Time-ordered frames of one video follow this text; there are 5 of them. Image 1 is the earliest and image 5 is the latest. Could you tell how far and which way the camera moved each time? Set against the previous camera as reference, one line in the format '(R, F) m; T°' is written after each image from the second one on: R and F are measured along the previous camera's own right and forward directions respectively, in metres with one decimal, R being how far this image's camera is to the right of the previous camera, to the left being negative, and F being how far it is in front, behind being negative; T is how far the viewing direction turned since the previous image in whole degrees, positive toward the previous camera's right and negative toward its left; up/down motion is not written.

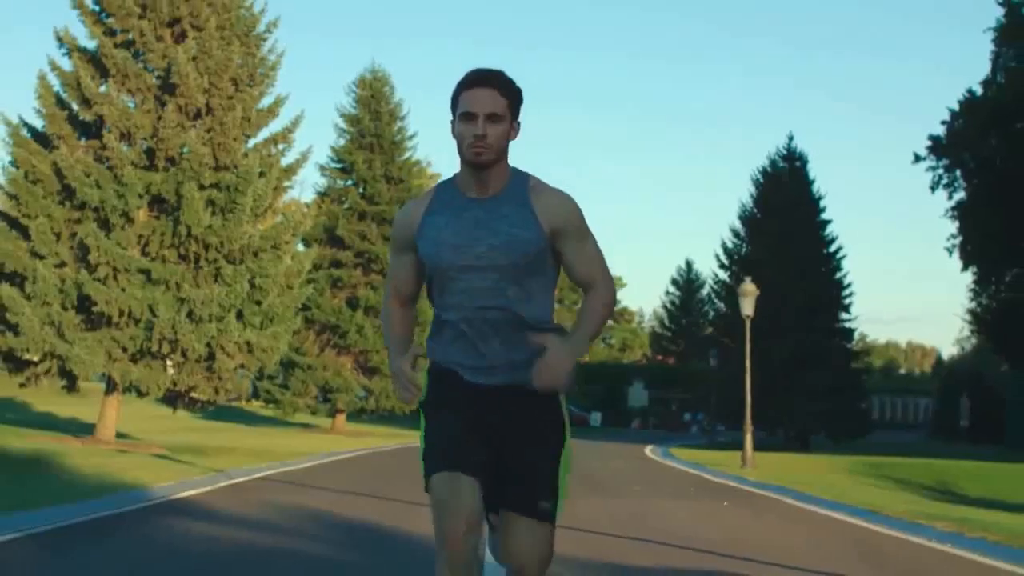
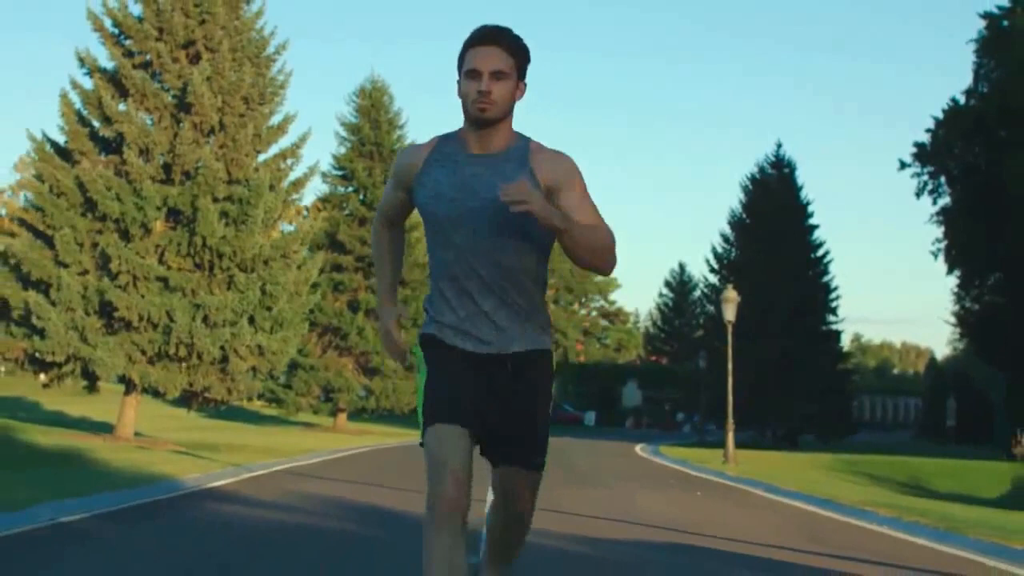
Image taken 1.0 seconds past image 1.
(0.0, -1.3) m; 0°
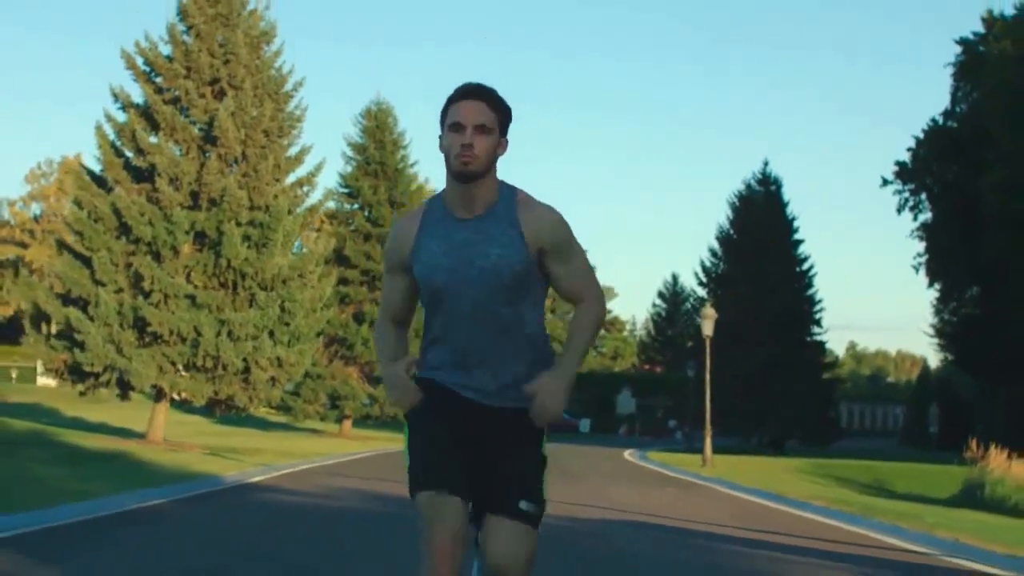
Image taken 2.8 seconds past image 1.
(0.0, -2.1) m; 0°
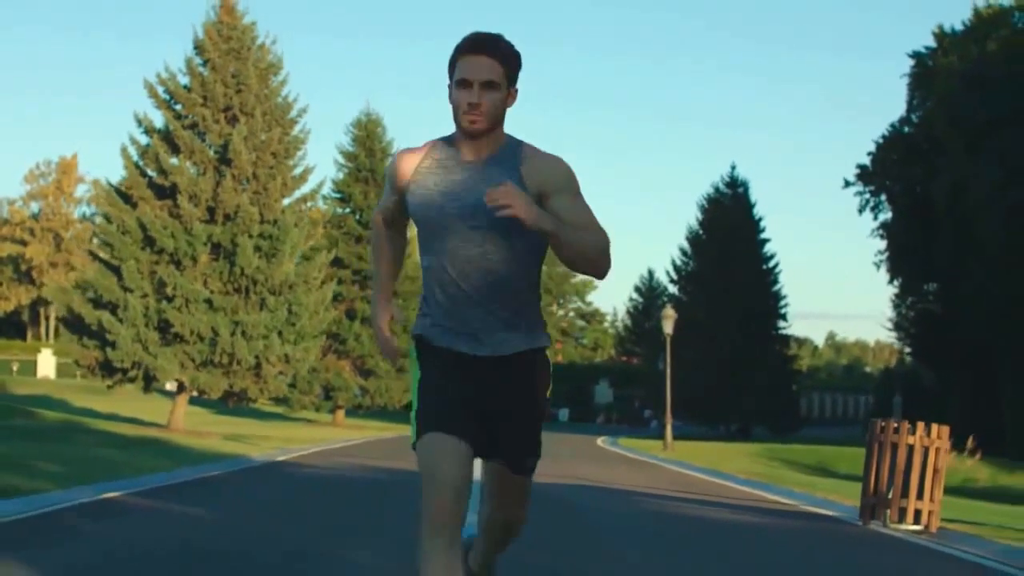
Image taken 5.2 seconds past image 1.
(0.0, -3.0) m; +1°
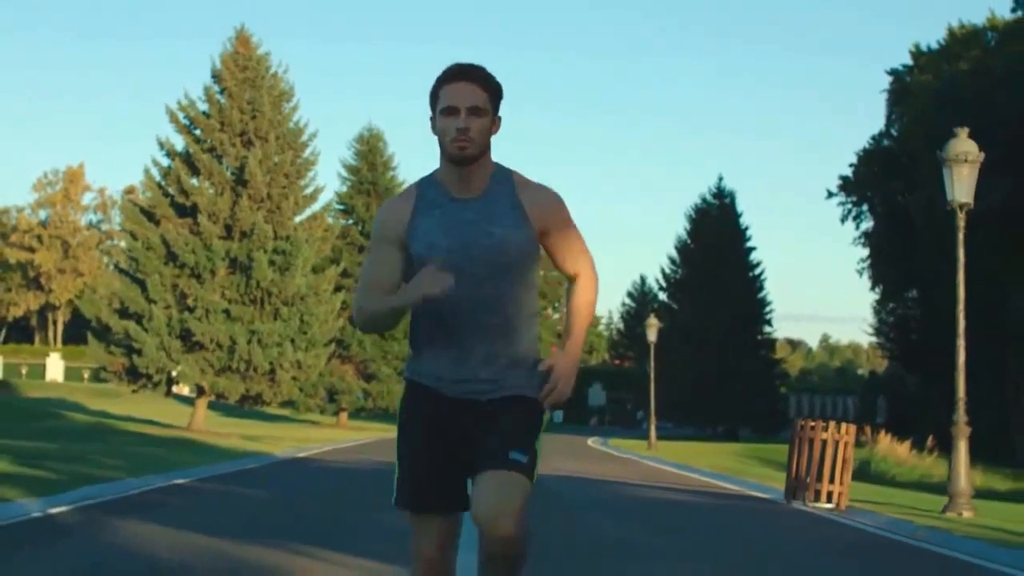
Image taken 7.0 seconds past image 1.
(0.0, -2.1) m; 0°
